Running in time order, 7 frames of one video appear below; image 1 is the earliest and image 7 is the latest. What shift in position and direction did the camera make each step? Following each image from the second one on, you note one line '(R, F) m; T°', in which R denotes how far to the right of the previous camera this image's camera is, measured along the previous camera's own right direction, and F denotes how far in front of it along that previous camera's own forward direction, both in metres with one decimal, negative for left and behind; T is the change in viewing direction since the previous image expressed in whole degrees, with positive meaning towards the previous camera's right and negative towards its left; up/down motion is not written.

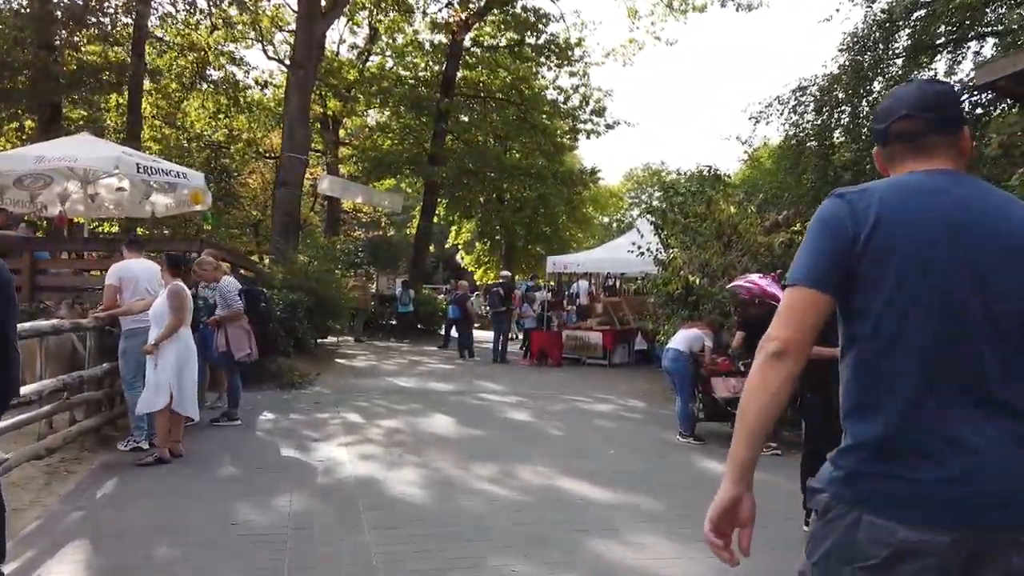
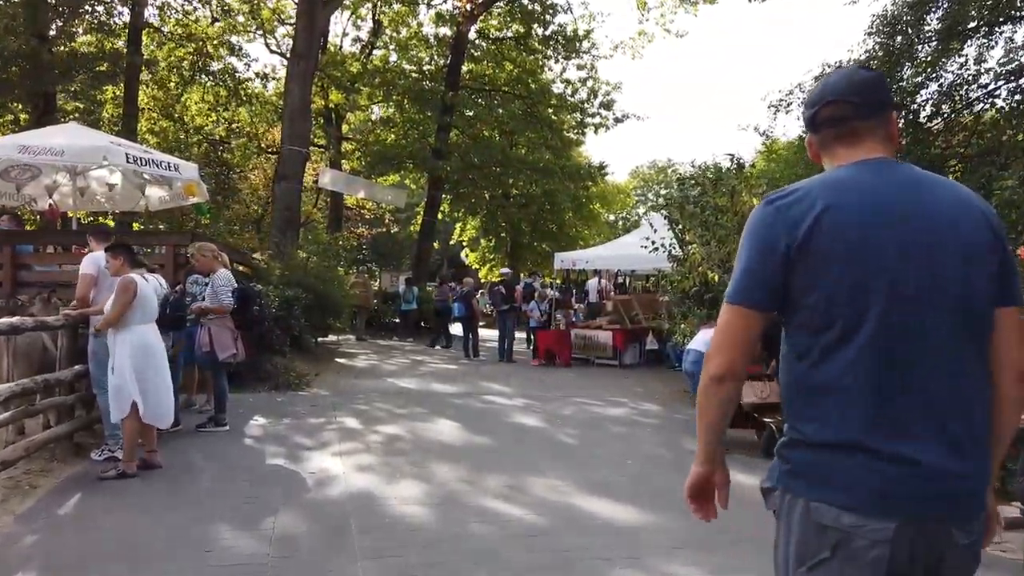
(-0.1, +0.6) m; 0°
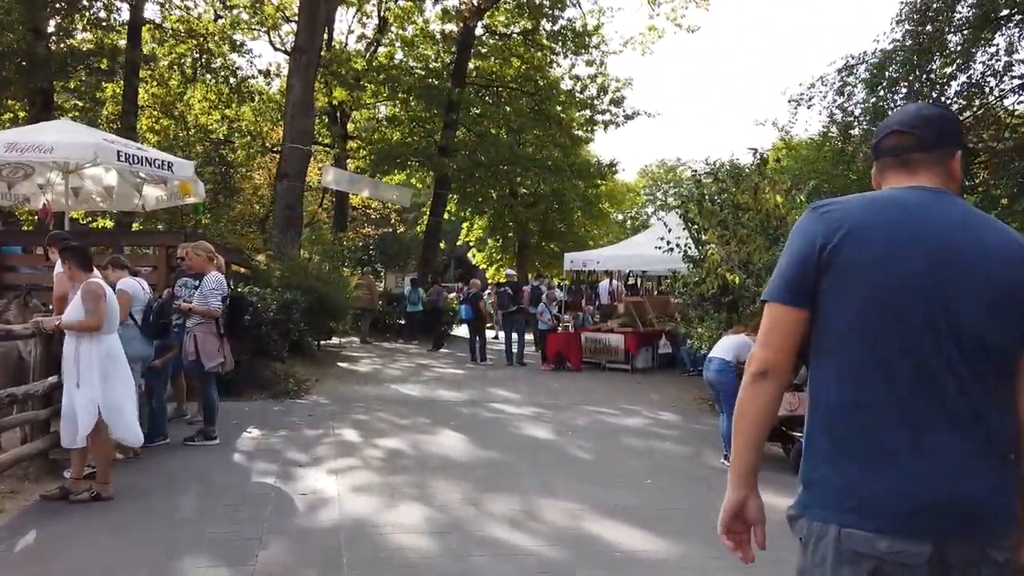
(0.0, +0.6) m; -1°
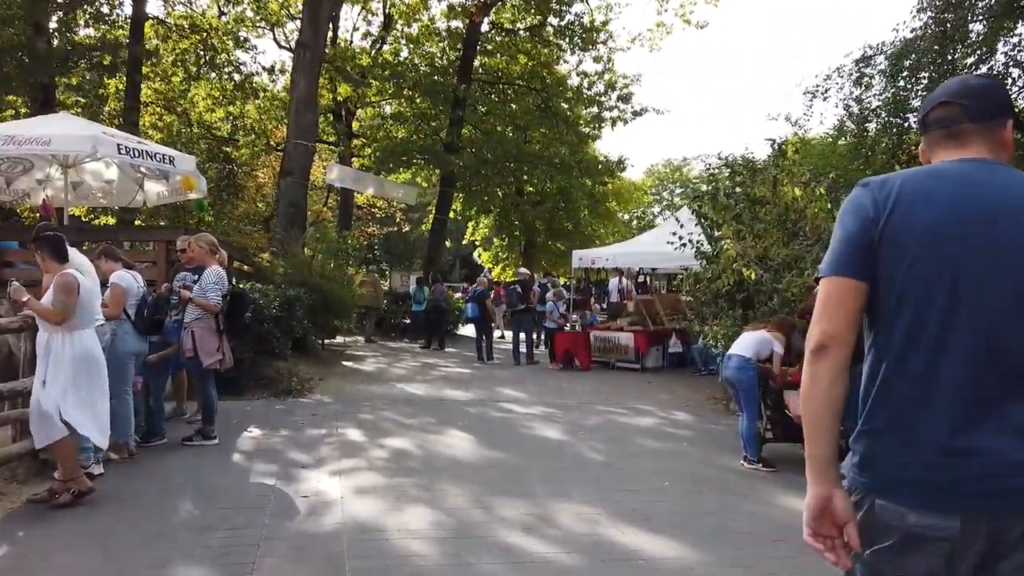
(-0.1, +0.3) m; 0°
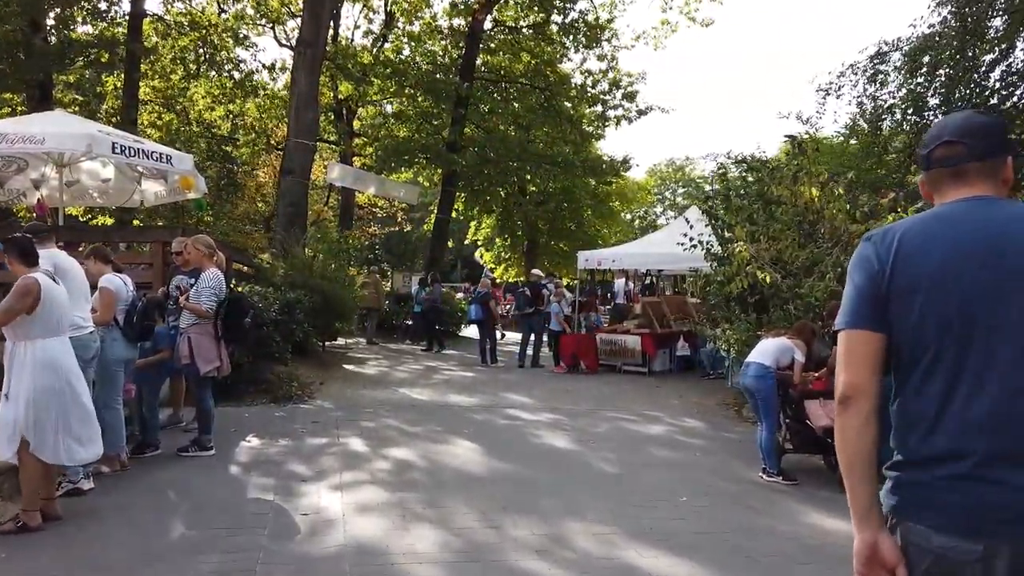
(-0.1, +0.3) m; 0°
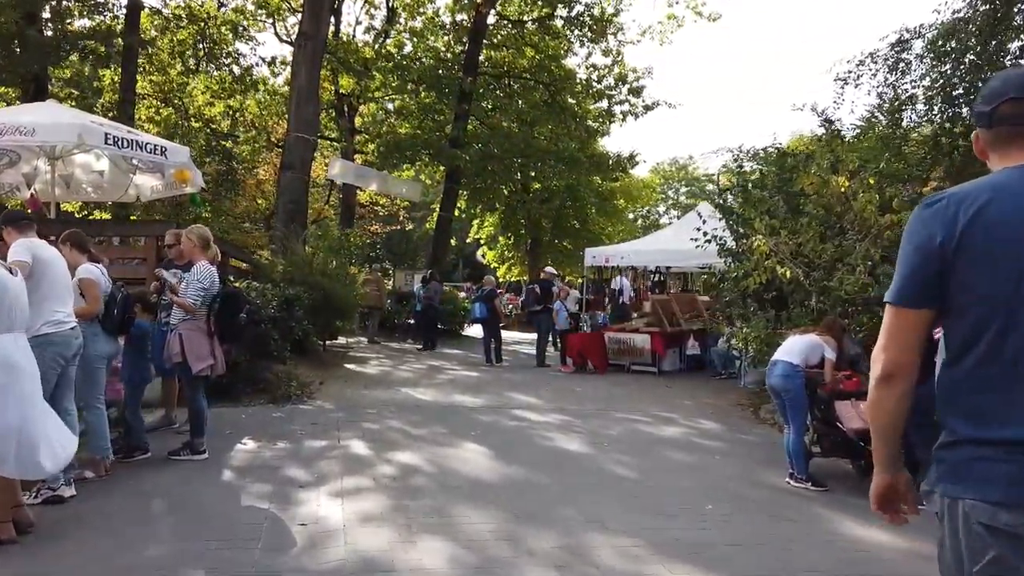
(-0.1, +0.4) m; 0°
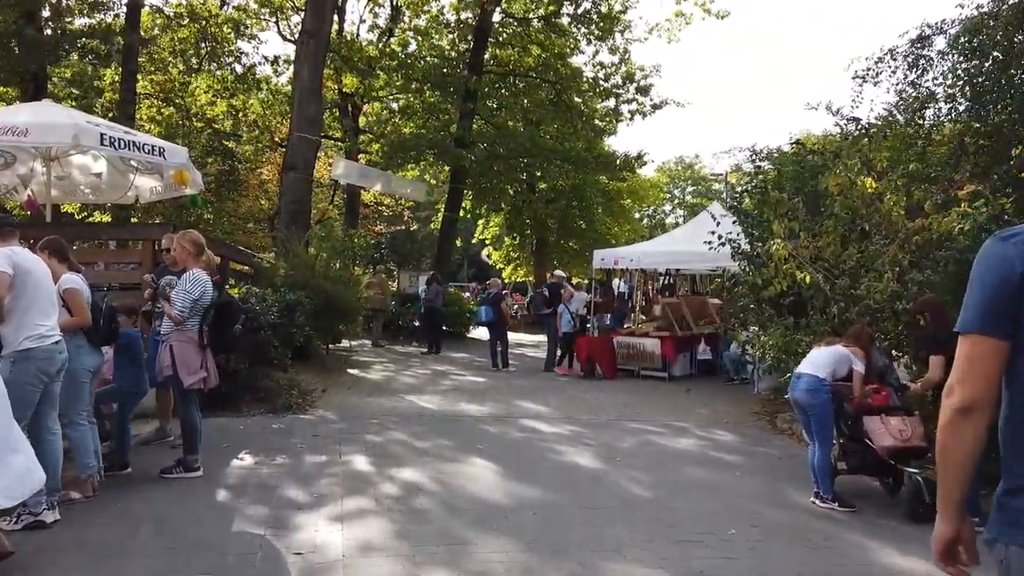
(0.0, +0.3) m; 0°
